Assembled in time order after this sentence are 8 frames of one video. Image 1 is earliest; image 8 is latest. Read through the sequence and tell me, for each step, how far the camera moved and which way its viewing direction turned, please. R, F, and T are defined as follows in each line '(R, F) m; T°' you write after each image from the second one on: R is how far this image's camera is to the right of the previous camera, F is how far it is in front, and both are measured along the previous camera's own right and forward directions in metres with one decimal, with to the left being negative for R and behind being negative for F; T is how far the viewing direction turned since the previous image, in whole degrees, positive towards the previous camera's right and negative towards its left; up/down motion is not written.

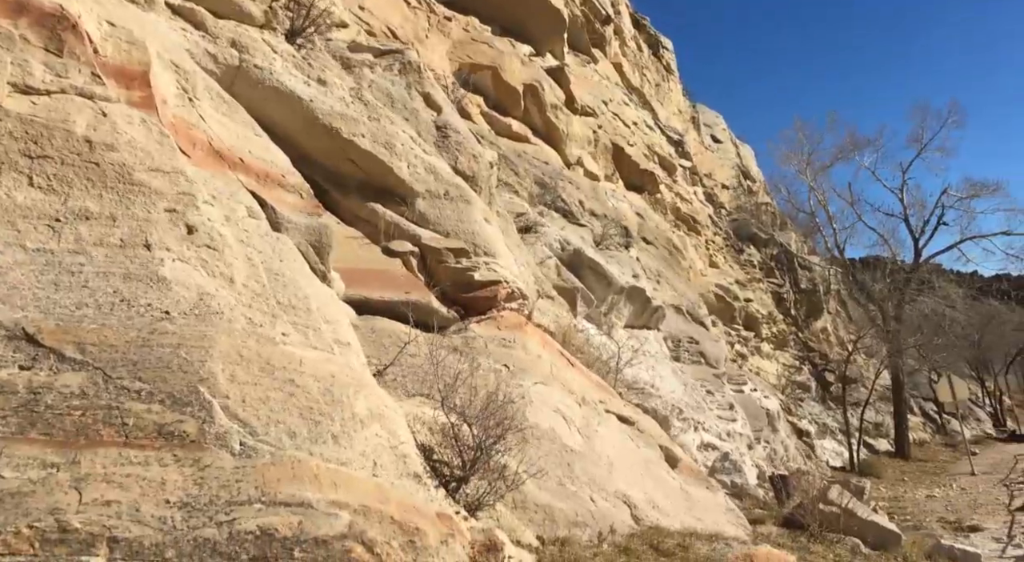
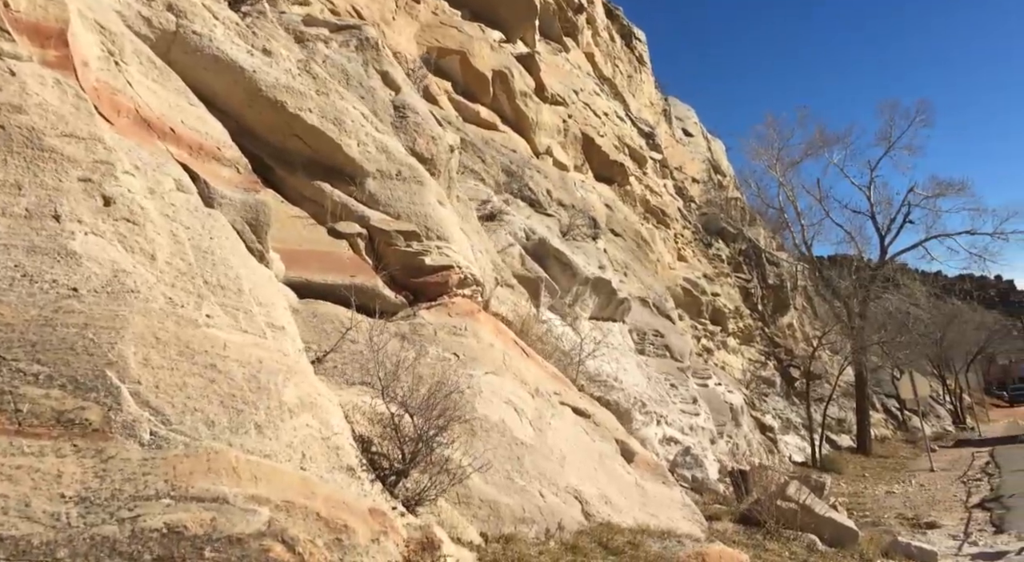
(+0.2, +0.2) m; +2°
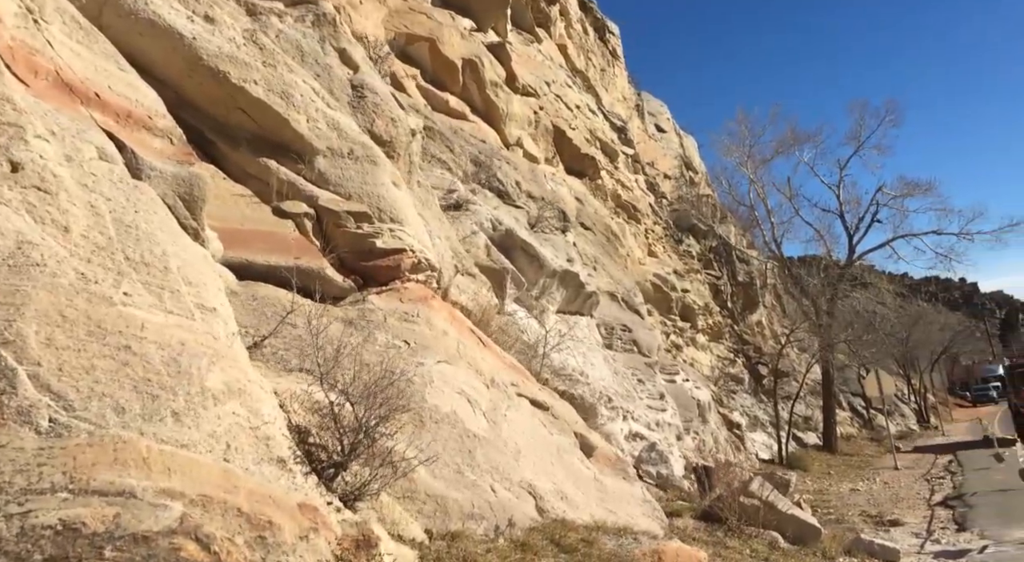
(+0.1, +0.3) m; +2°
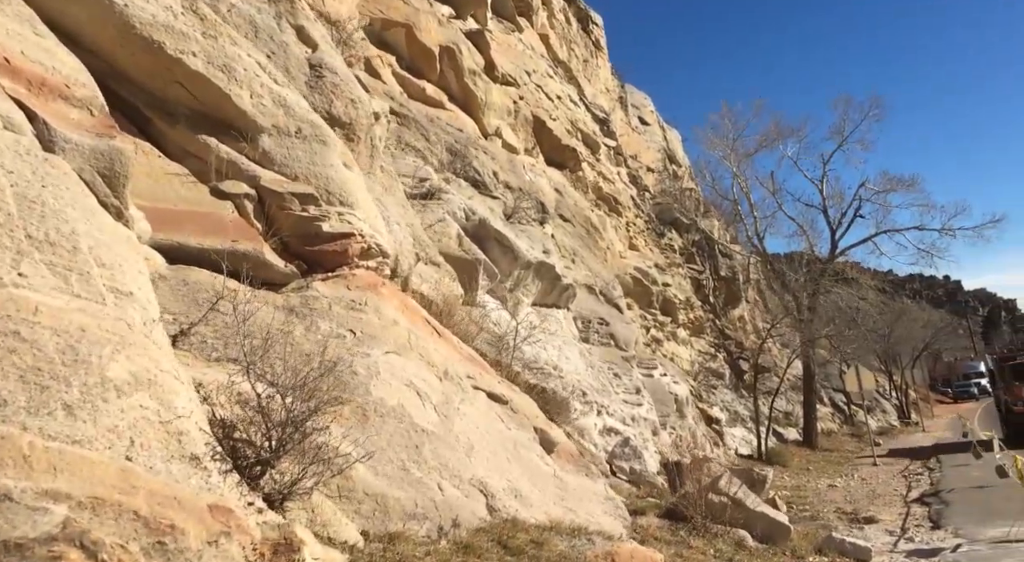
(+0.2, +0.3) m; +1°
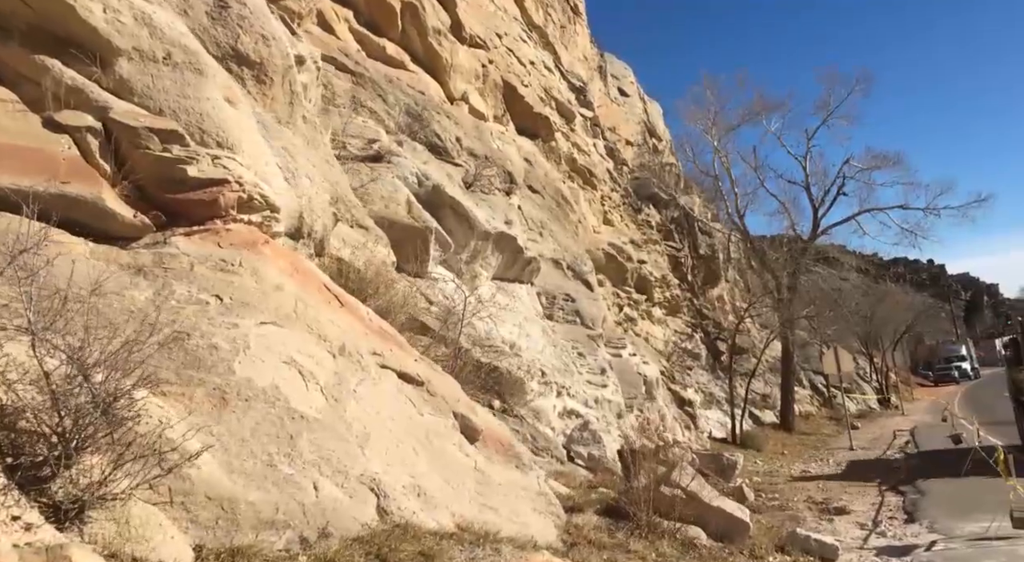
(+0.5, +0.9) m; +1°
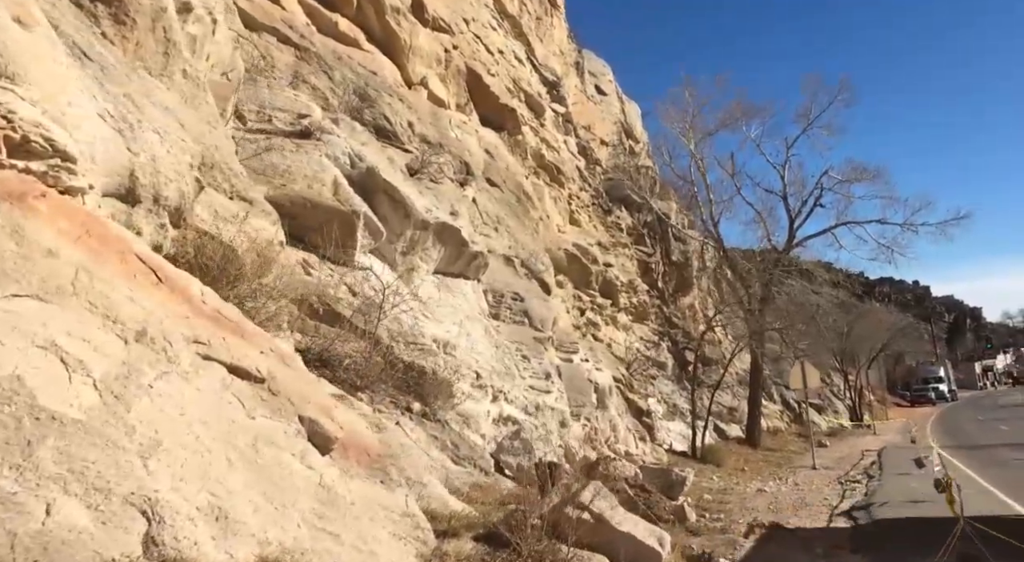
(+0.7, +0.9) m; +1°
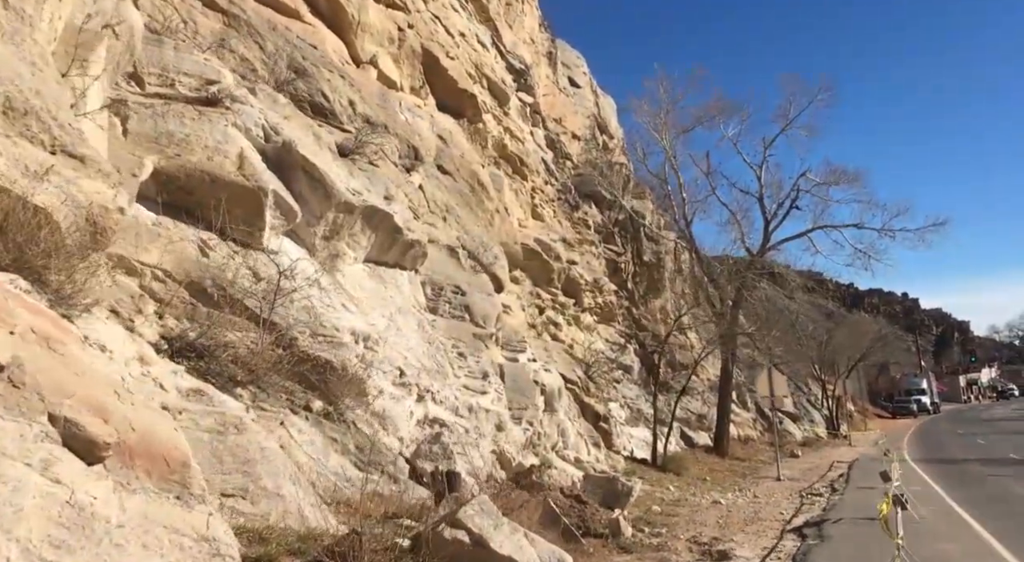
(+0.8, +0.9) m; +1°
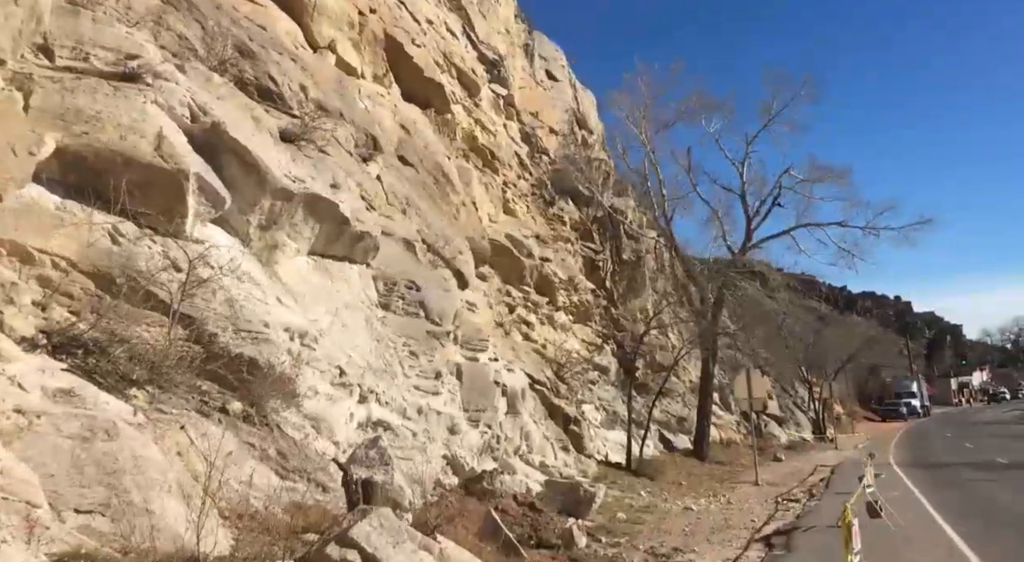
(+0.6, +0.7) m; +1°
